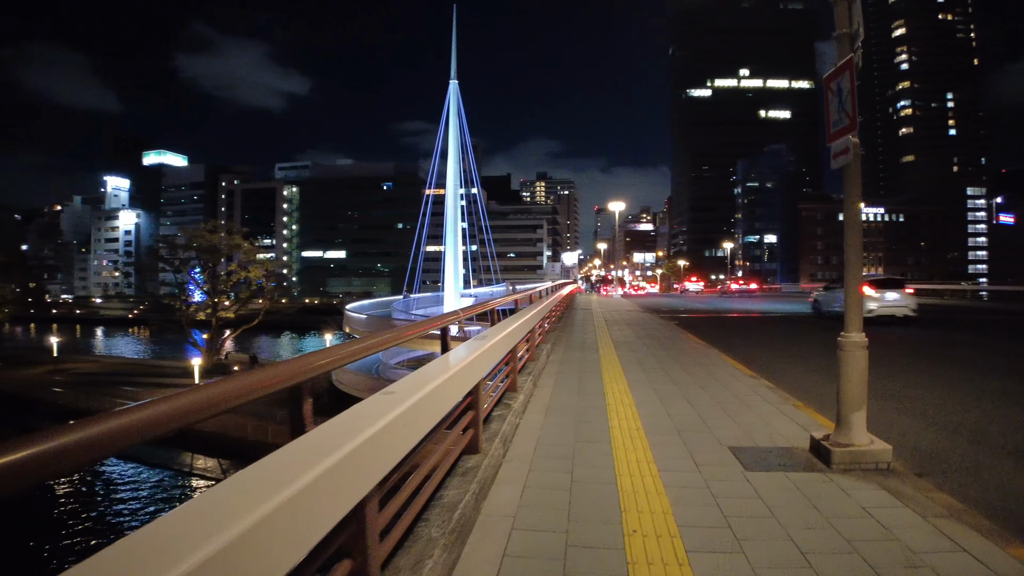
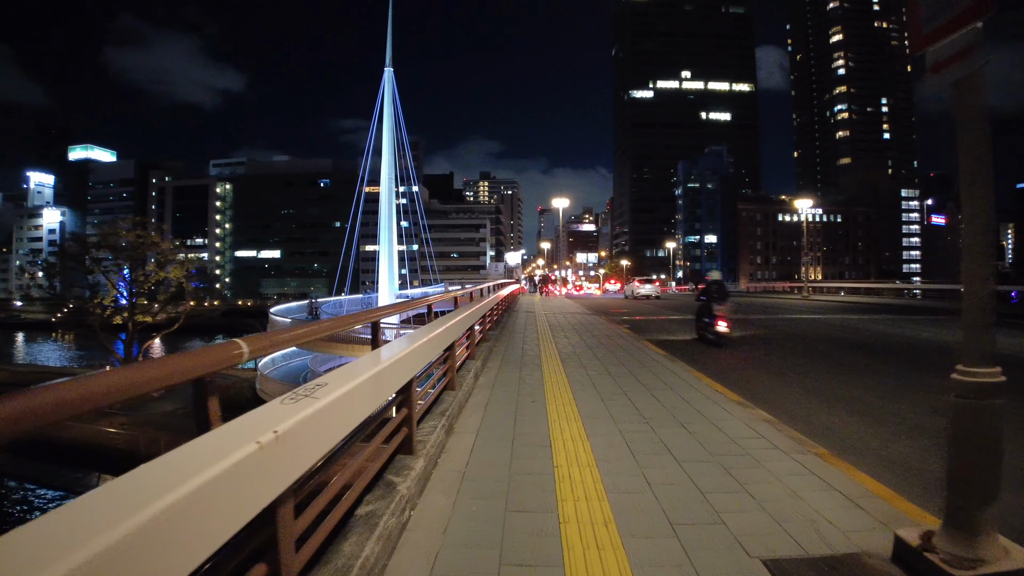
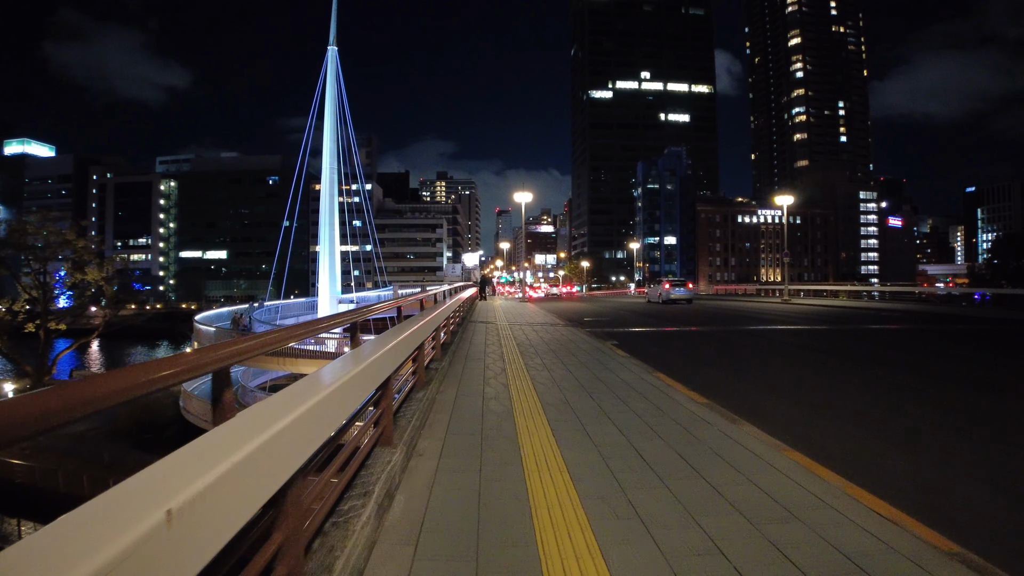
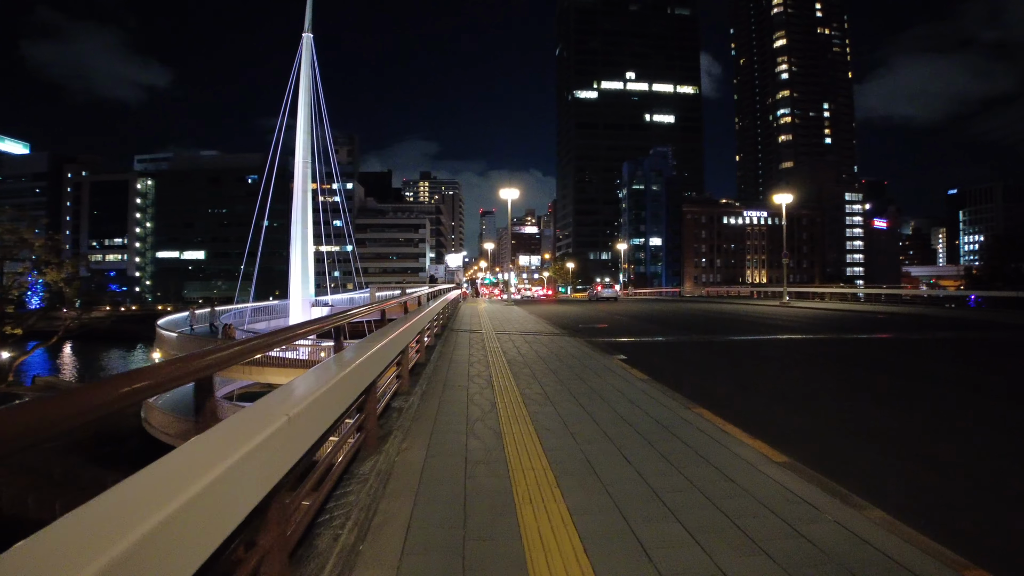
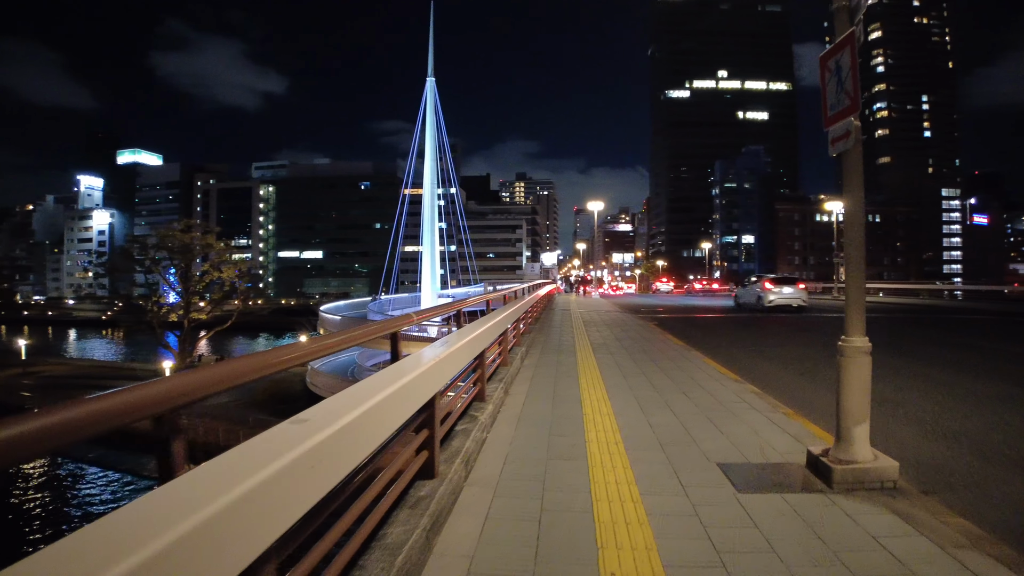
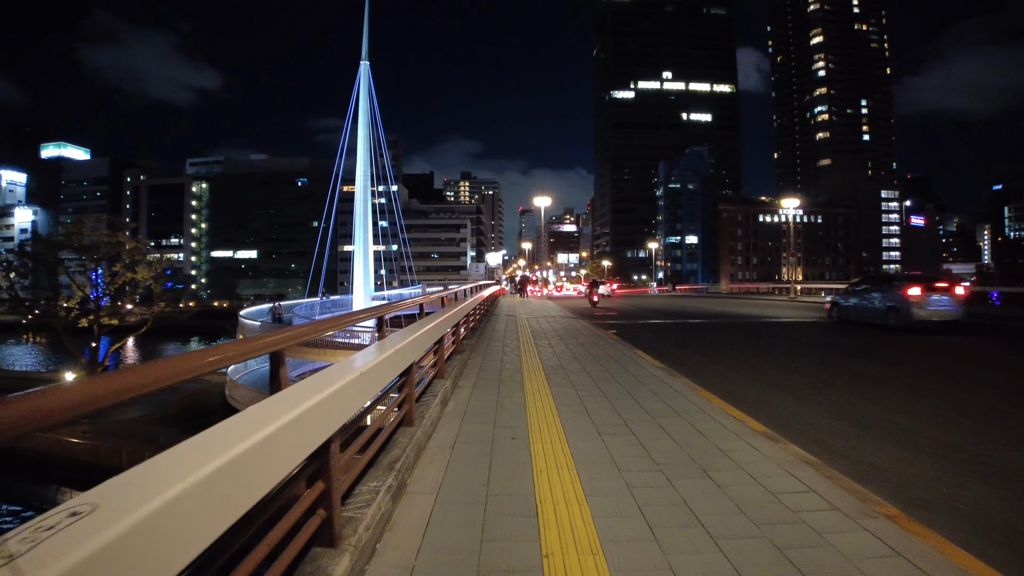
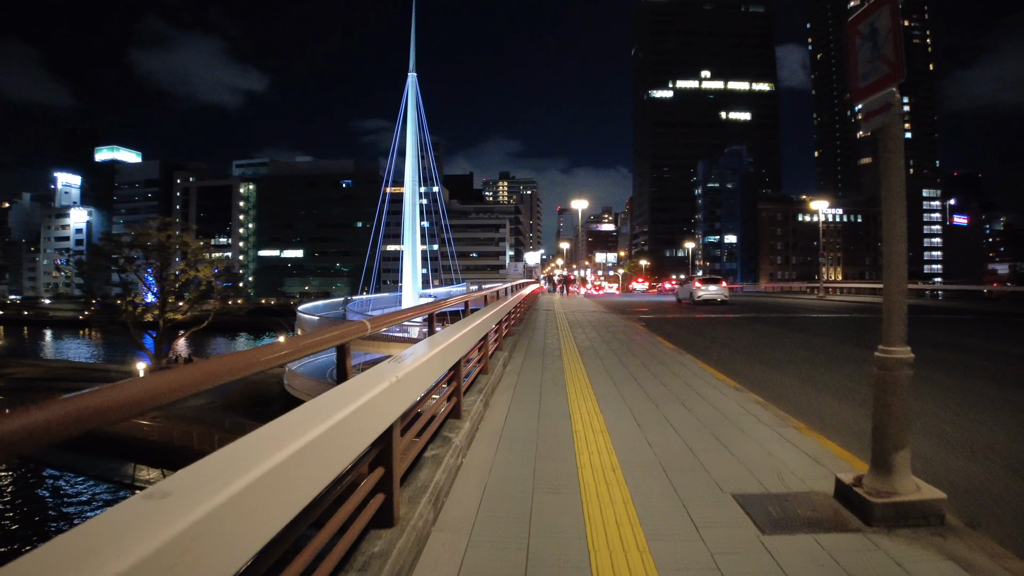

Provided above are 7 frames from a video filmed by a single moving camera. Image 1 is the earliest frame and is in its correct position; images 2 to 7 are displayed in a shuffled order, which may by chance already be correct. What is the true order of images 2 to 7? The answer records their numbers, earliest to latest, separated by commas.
5, 7, 2, 6, 3, 4
